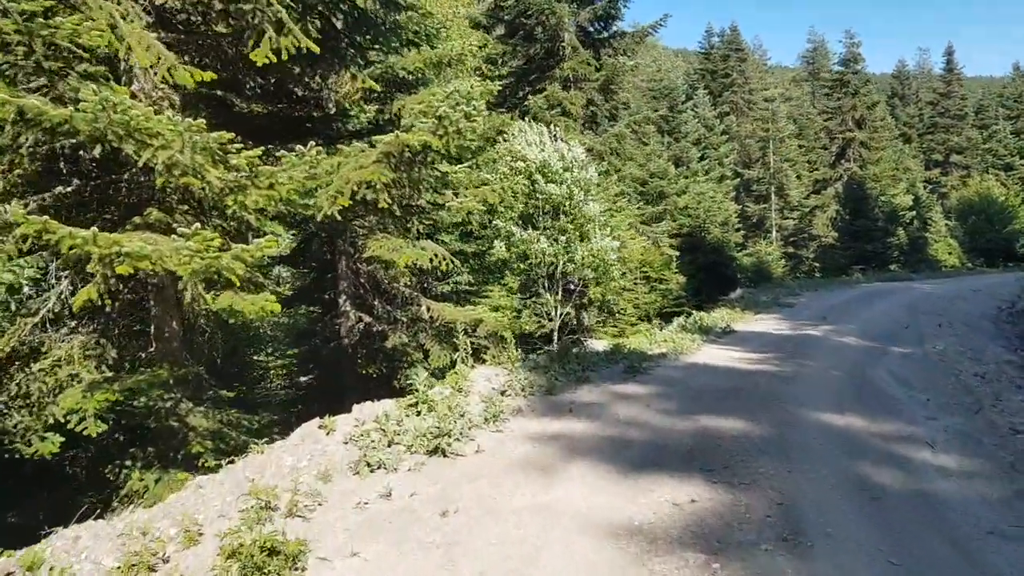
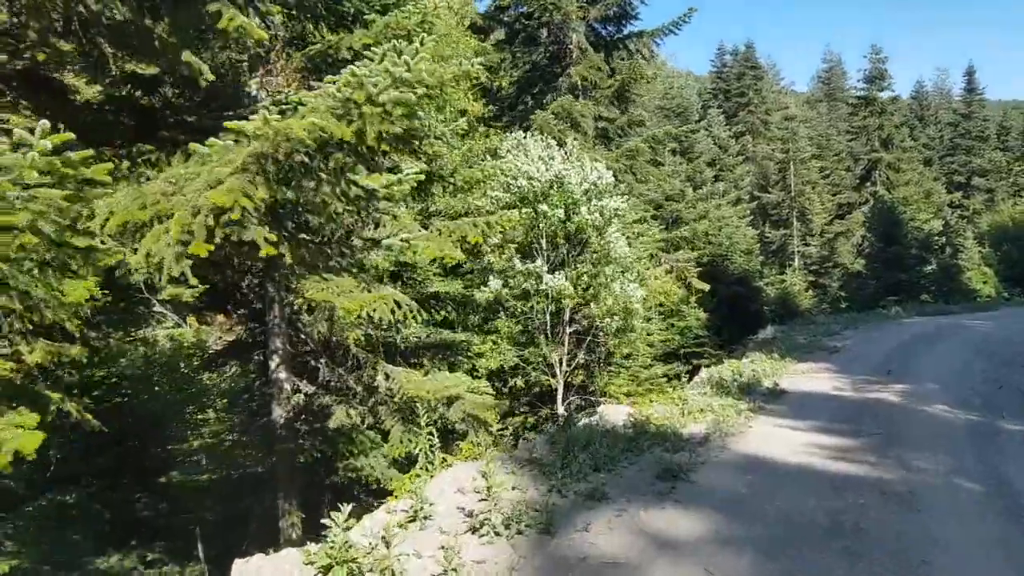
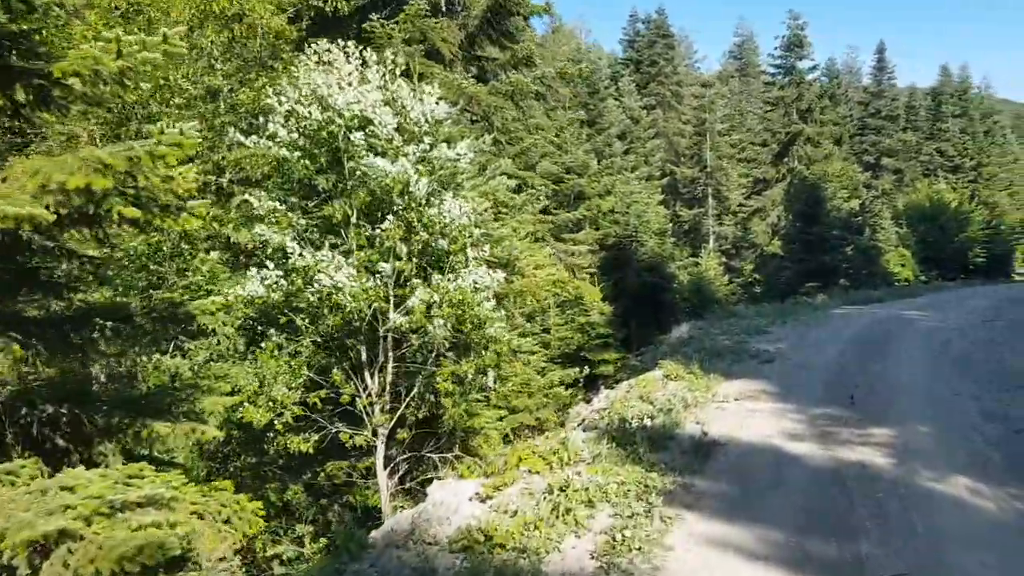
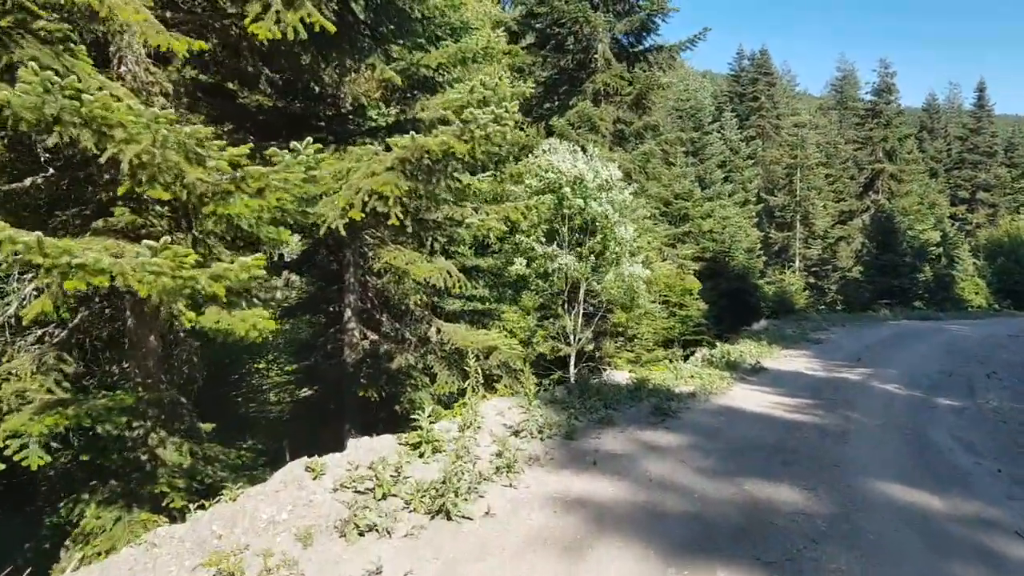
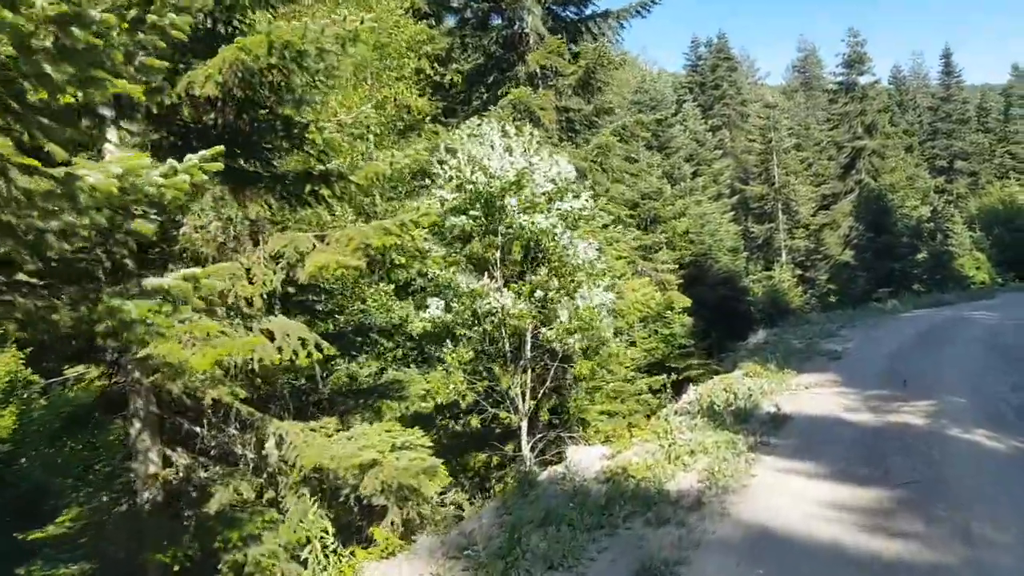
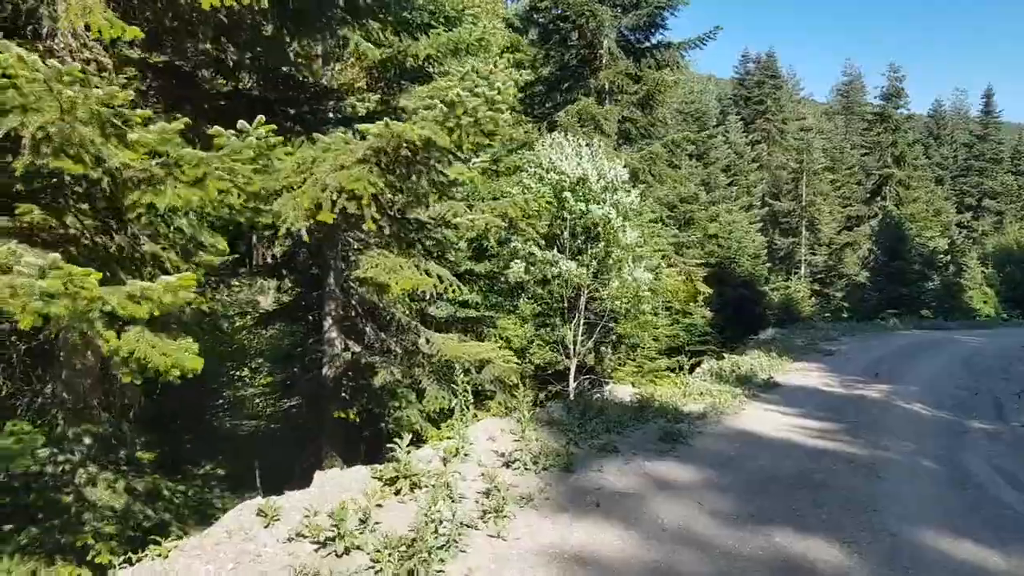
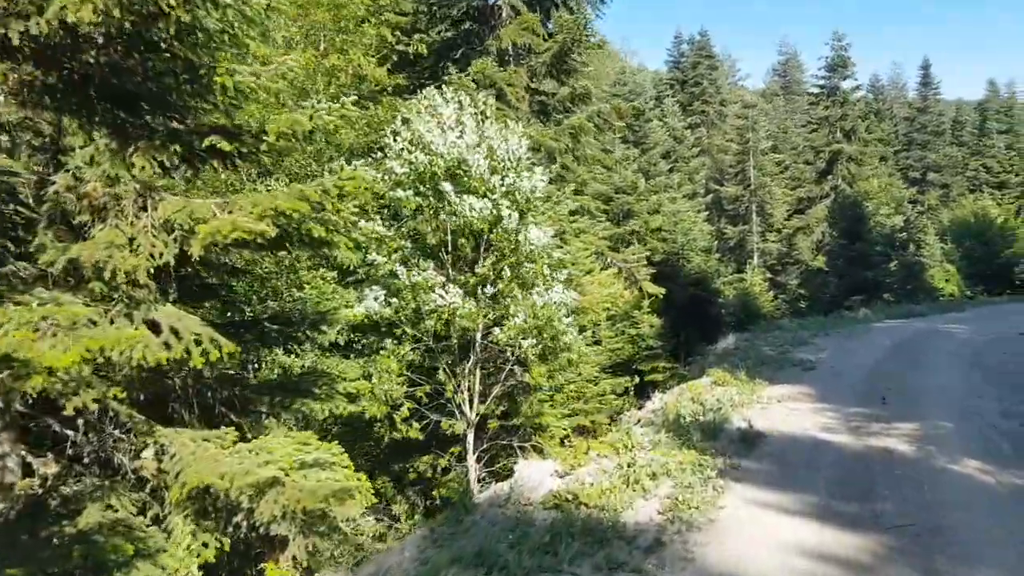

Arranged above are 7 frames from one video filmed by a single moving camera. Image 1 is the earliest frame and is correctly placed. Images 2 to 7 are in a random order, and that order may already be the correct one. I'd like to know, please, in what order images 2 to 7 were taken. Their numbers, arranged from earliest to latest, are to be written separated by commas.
4, 6, 2, 5, 7, 3
